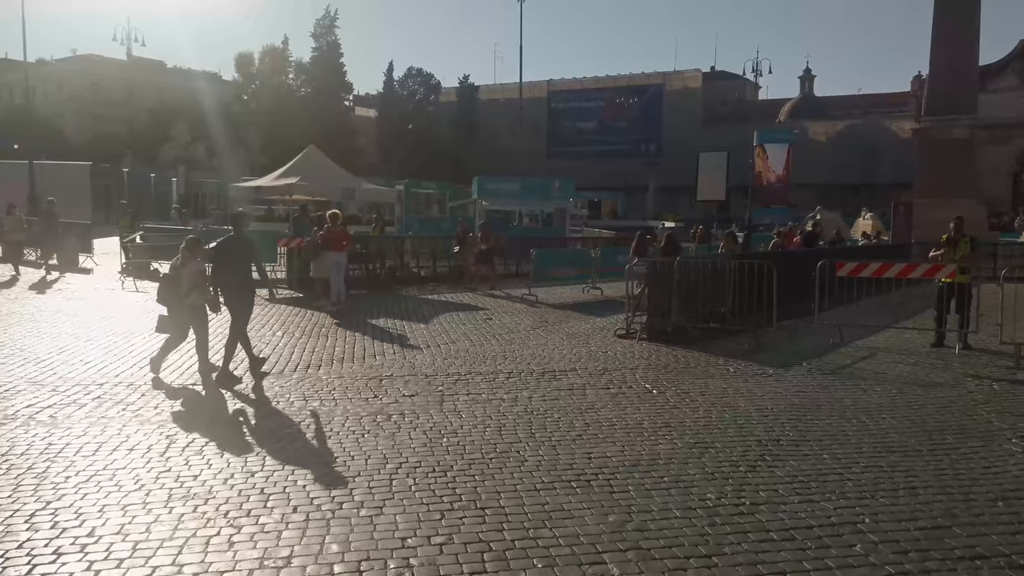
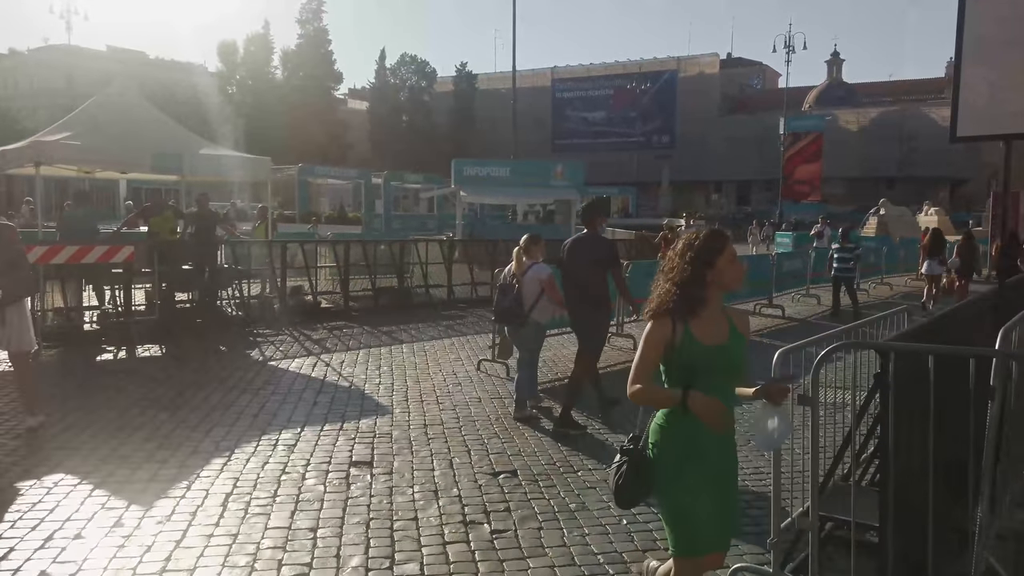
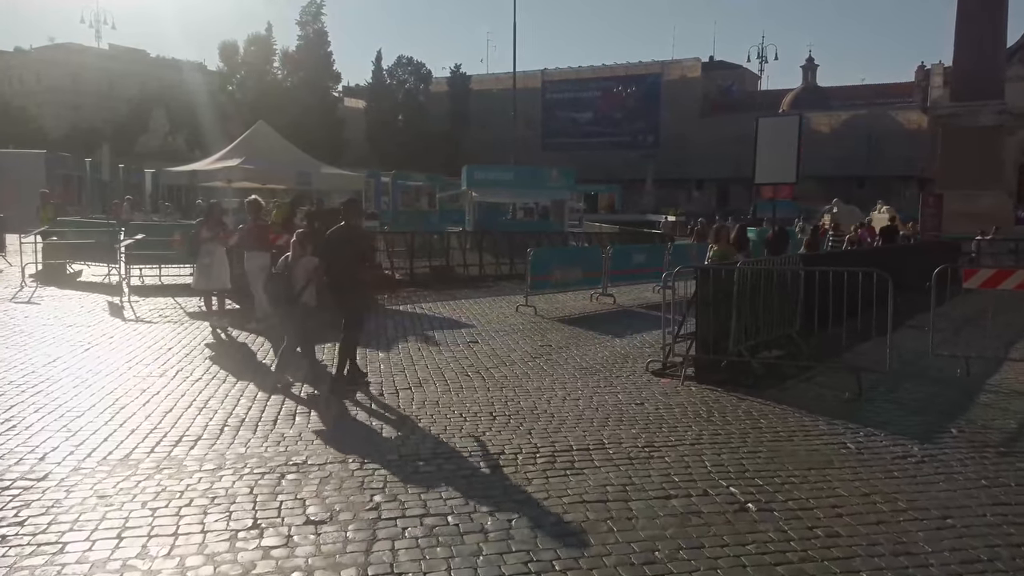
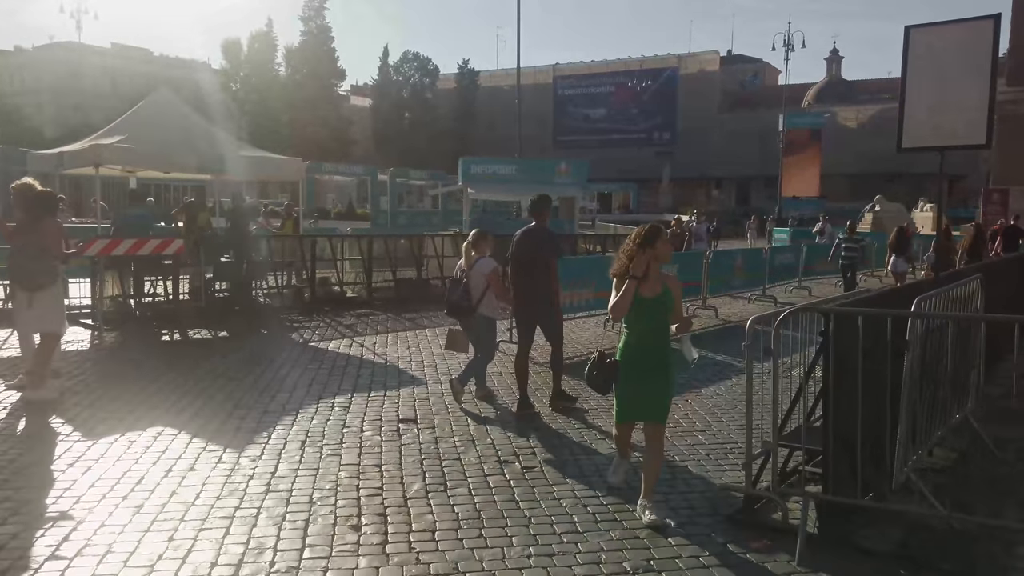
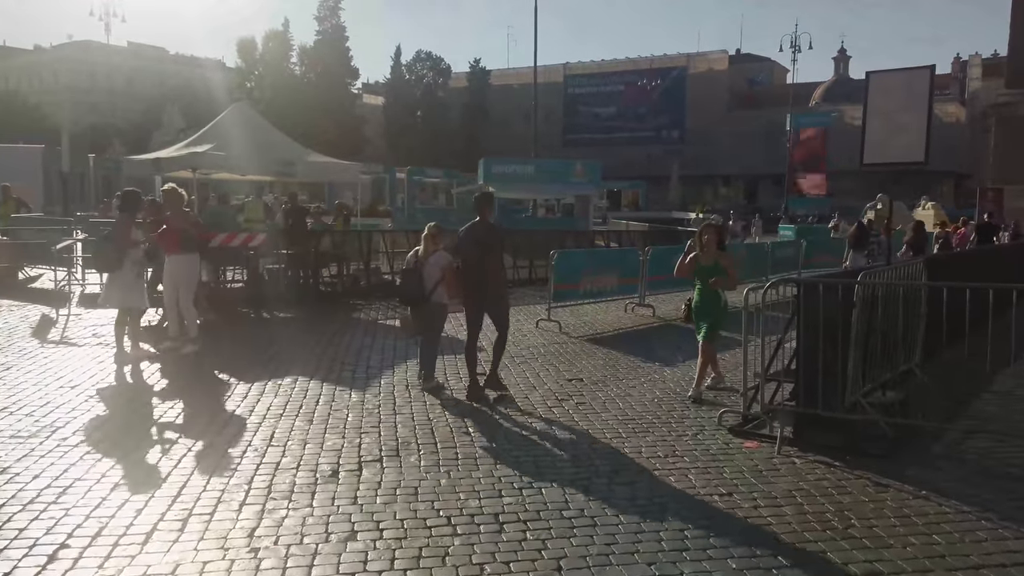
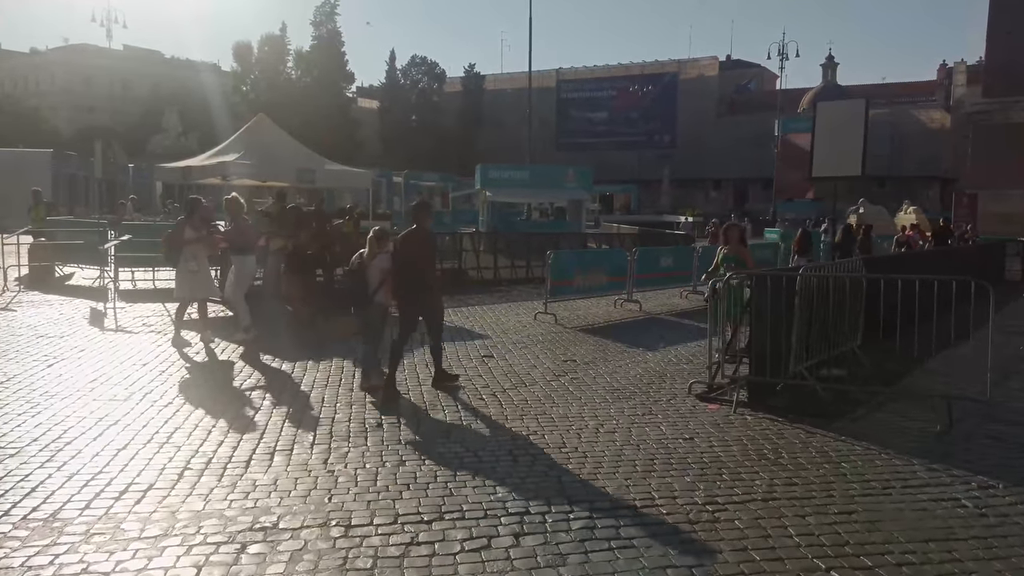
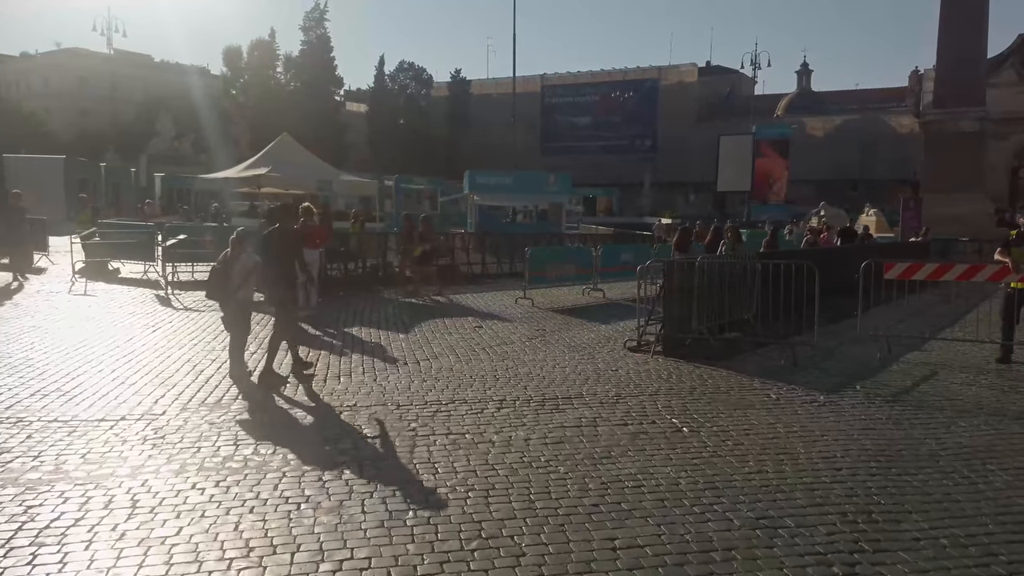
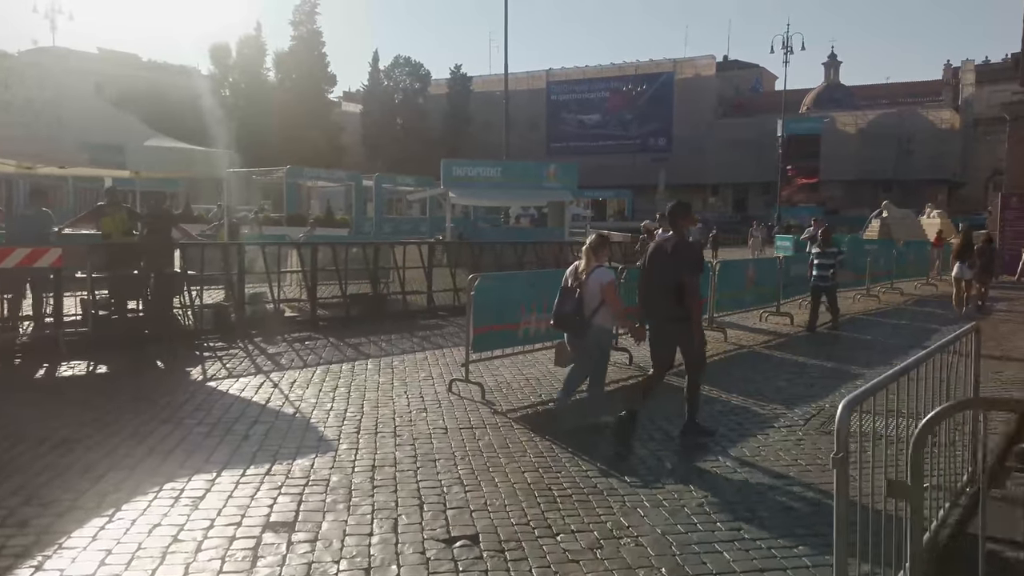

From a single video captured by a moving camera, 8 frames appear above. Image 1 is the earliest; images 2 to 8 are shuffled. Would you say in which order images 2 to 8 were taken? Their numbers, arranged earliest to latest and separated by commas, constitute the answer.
7, 3, 6, 5, 4, 2, 8
